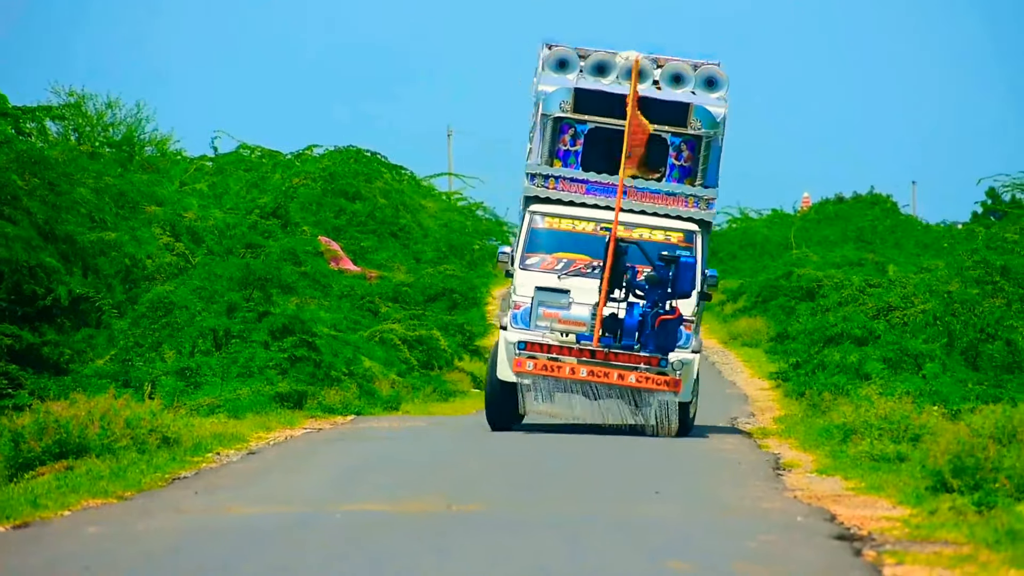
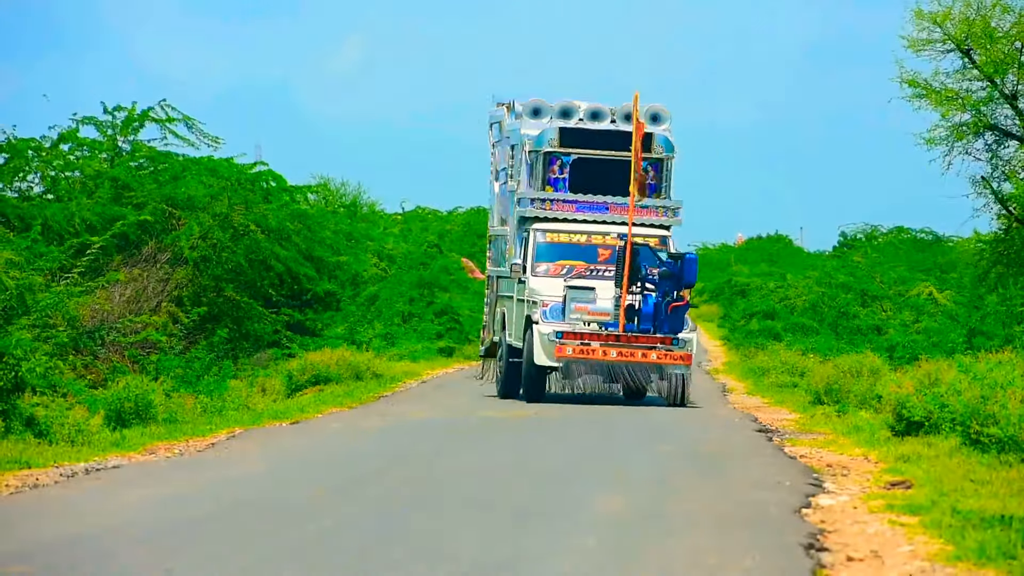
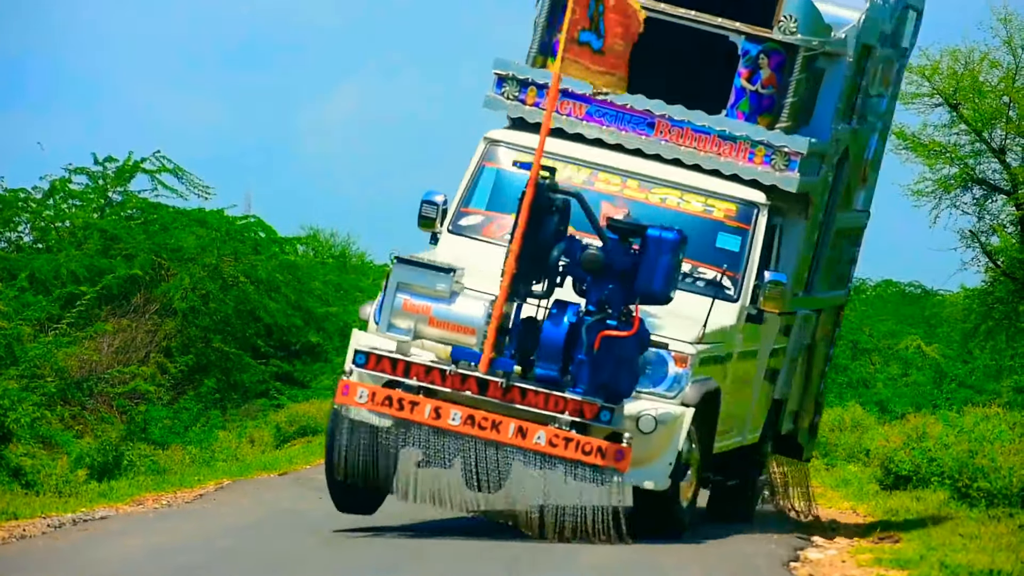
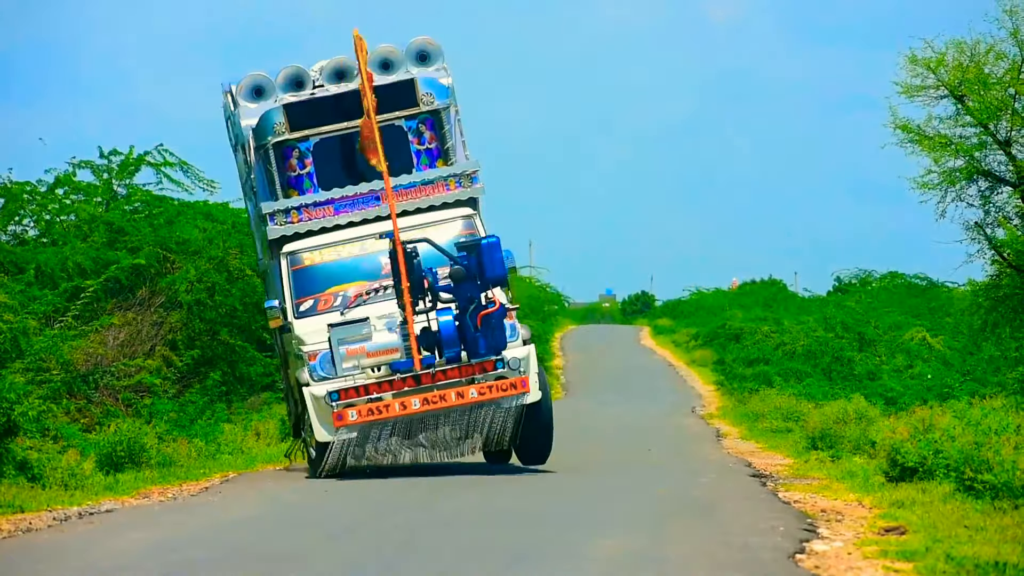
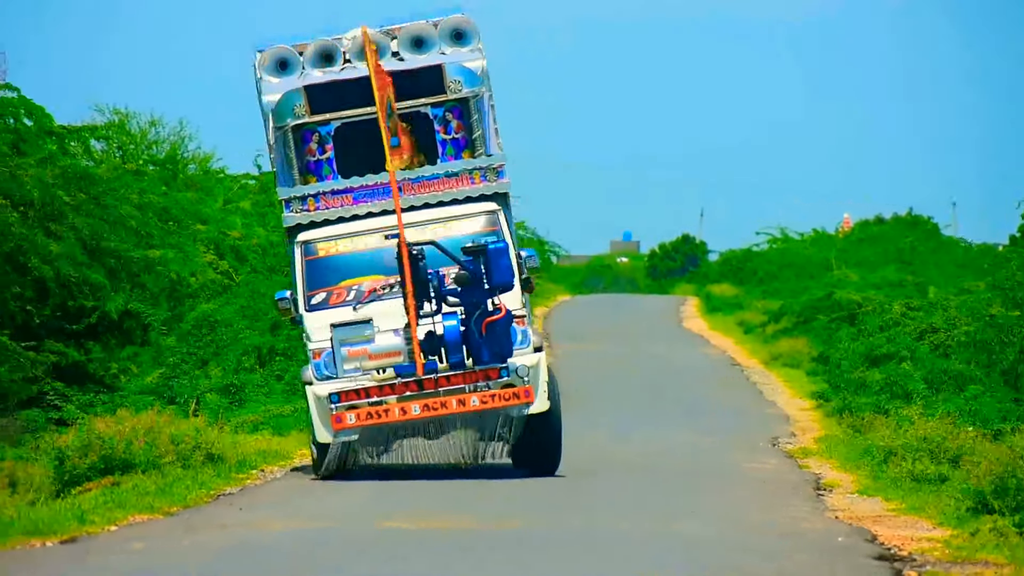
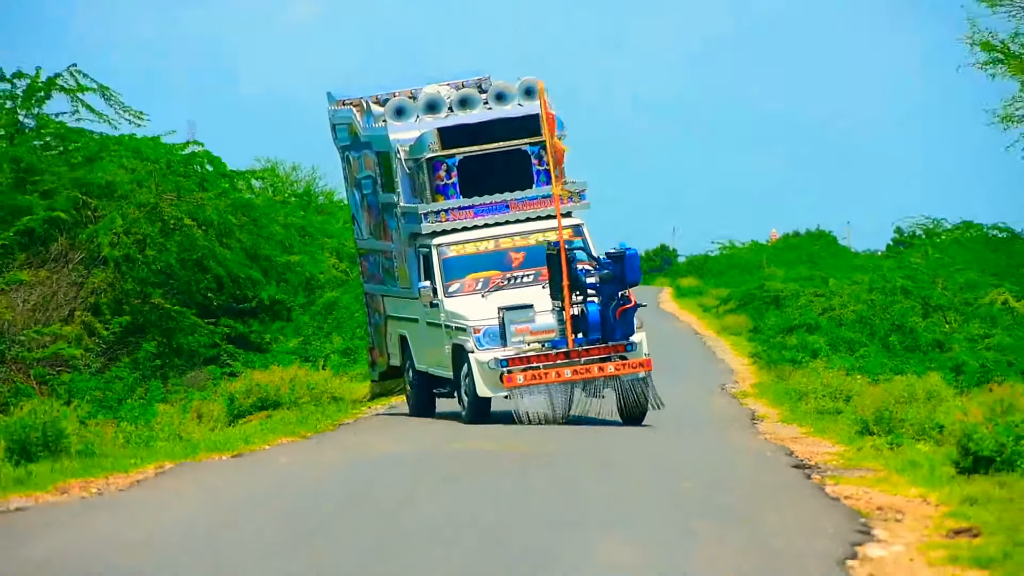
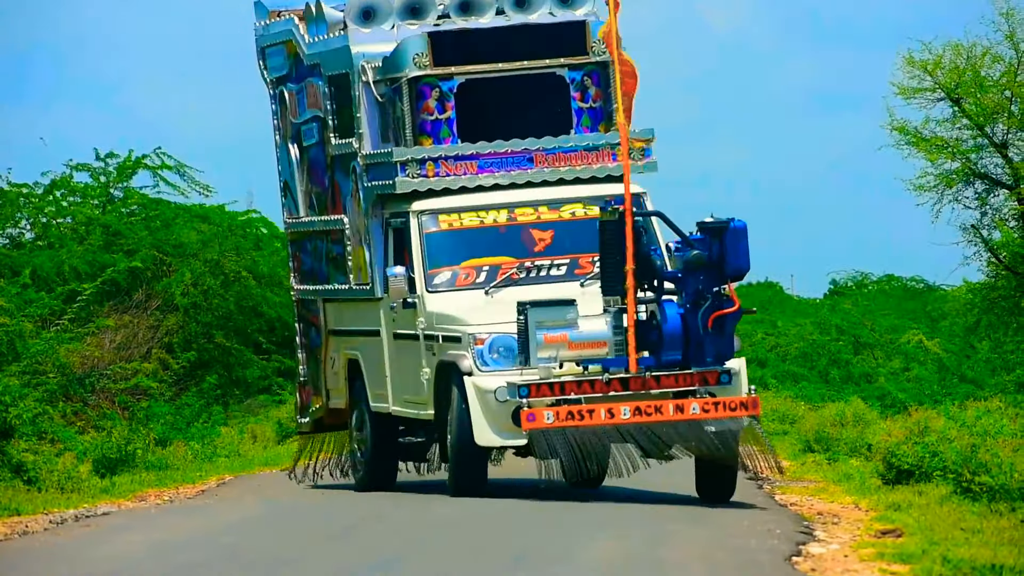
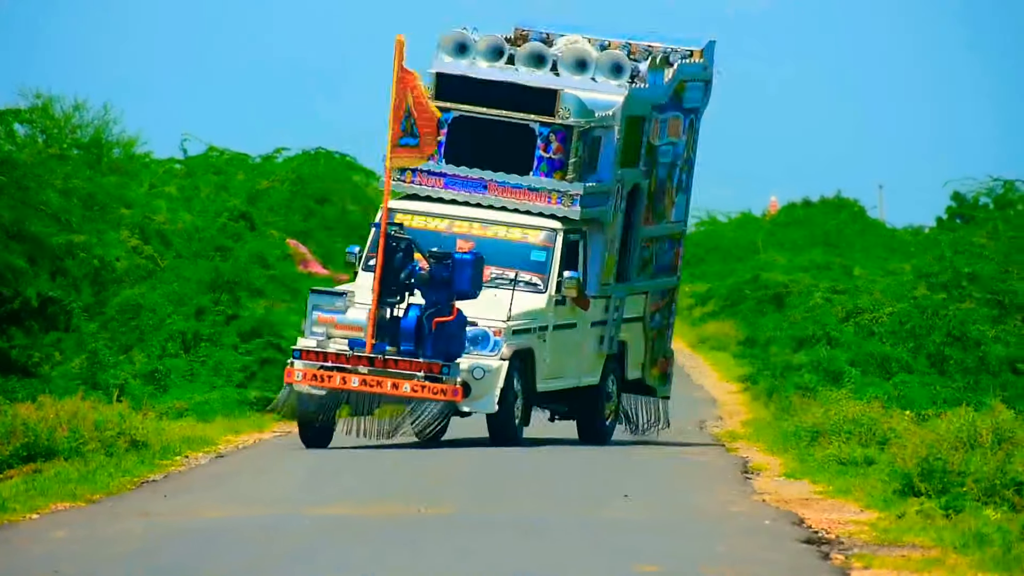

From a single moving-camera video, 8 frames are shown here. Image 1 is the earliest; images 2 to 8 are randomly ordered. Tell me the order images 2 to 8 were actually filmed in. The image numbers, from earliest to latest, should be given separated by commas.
8, 5, 6, 2, 4, 7, 3
